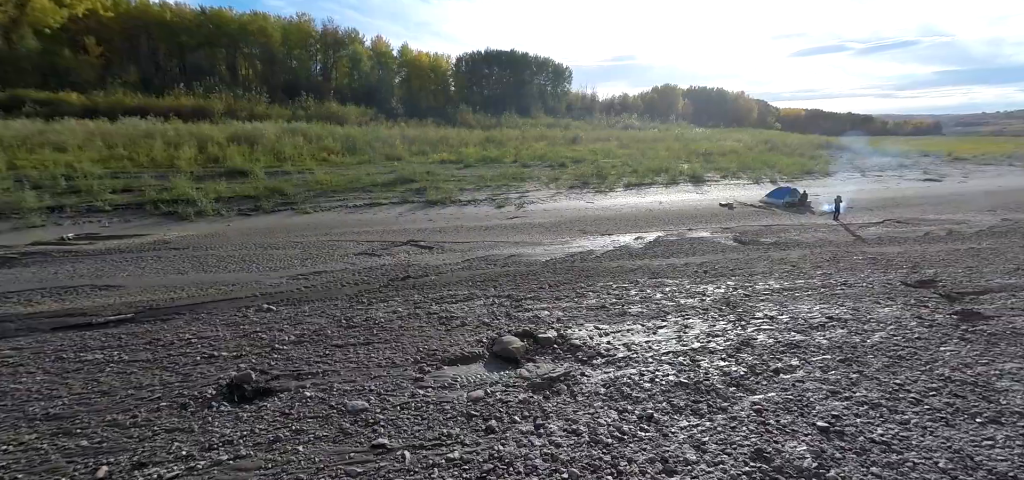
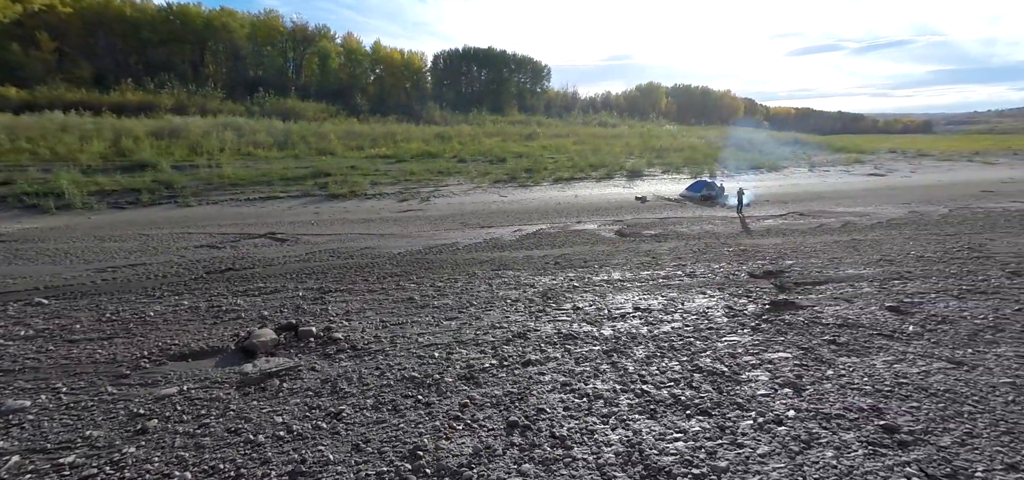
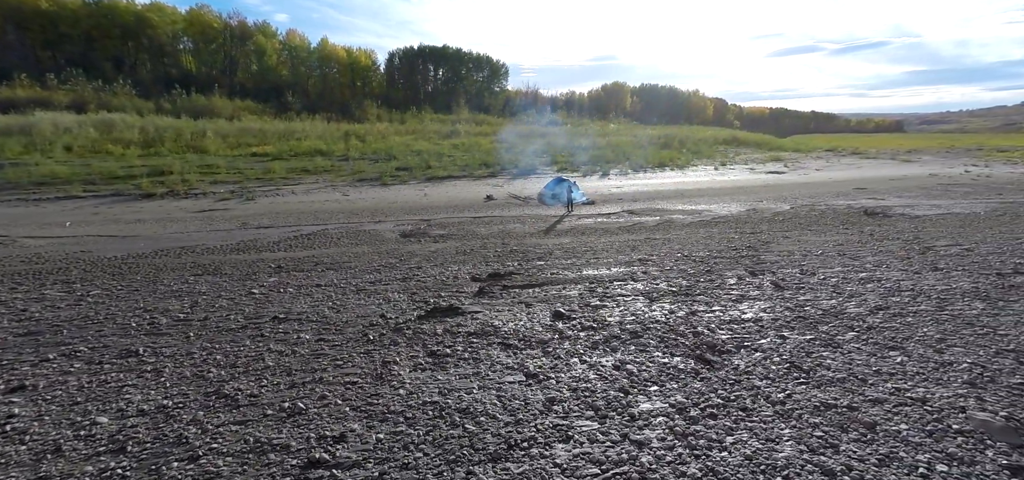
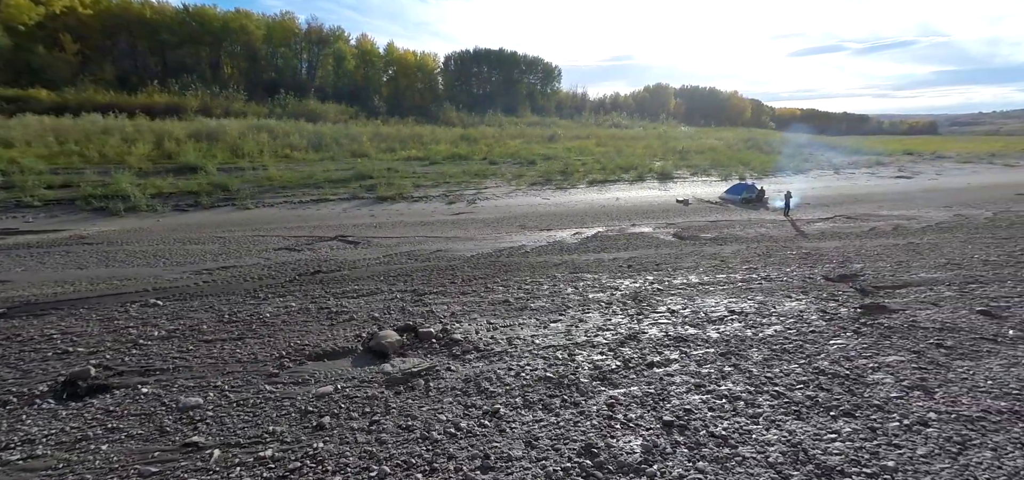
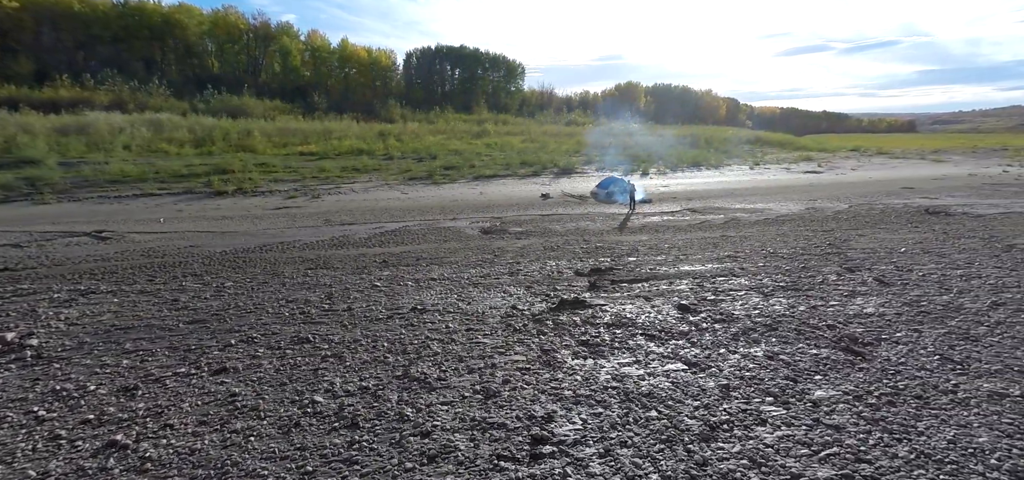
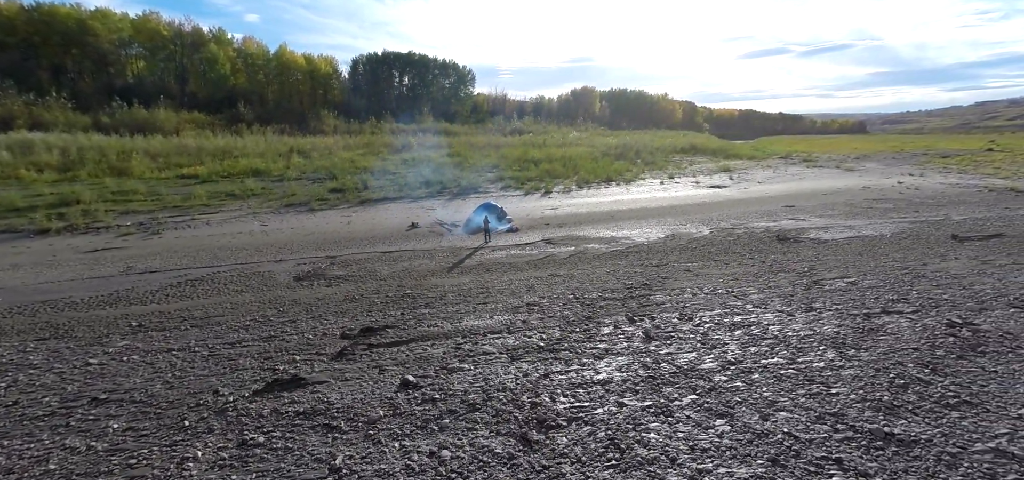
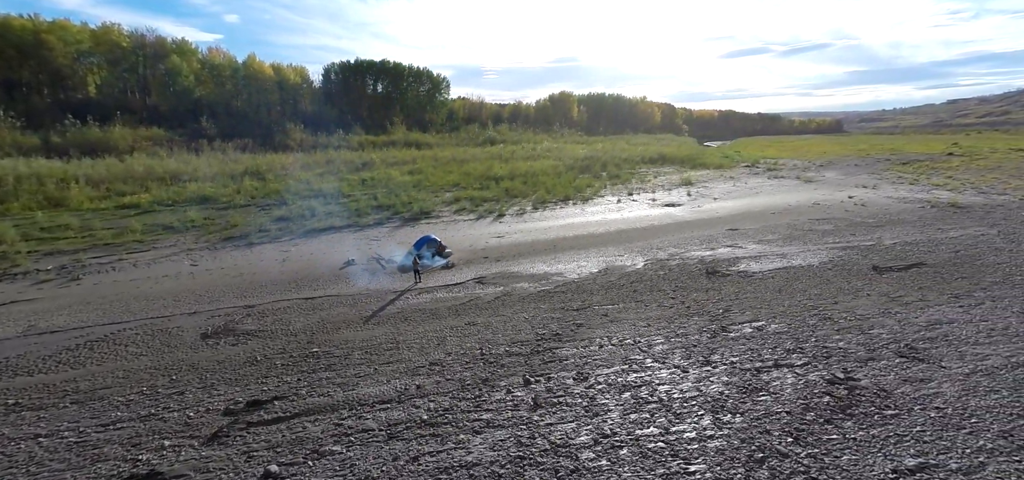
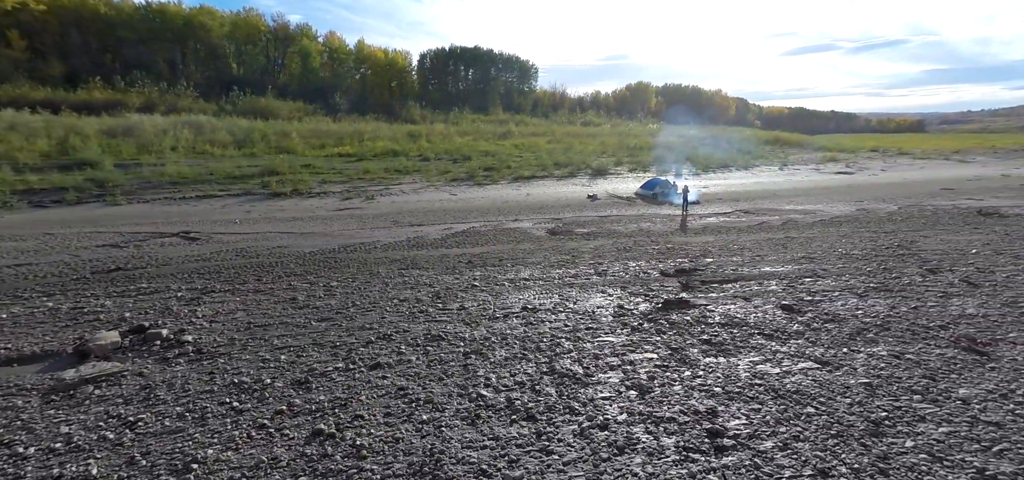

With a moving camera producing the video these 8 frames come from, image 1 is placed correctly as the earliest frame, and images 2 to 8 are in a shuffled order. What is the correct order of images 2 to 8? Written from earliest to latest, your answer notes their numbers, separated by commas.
4, 2, 8, 5, 3, 6, 7
